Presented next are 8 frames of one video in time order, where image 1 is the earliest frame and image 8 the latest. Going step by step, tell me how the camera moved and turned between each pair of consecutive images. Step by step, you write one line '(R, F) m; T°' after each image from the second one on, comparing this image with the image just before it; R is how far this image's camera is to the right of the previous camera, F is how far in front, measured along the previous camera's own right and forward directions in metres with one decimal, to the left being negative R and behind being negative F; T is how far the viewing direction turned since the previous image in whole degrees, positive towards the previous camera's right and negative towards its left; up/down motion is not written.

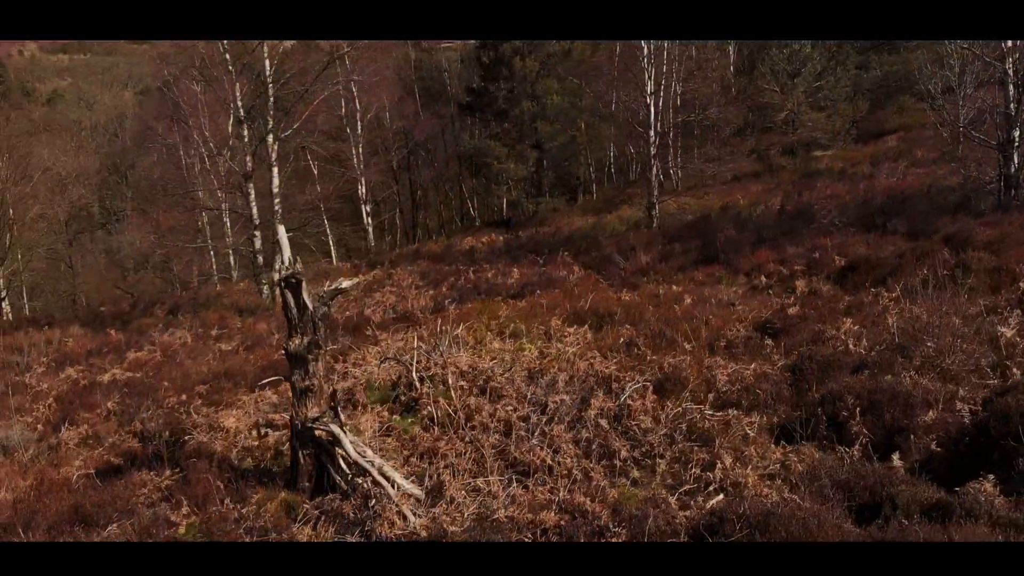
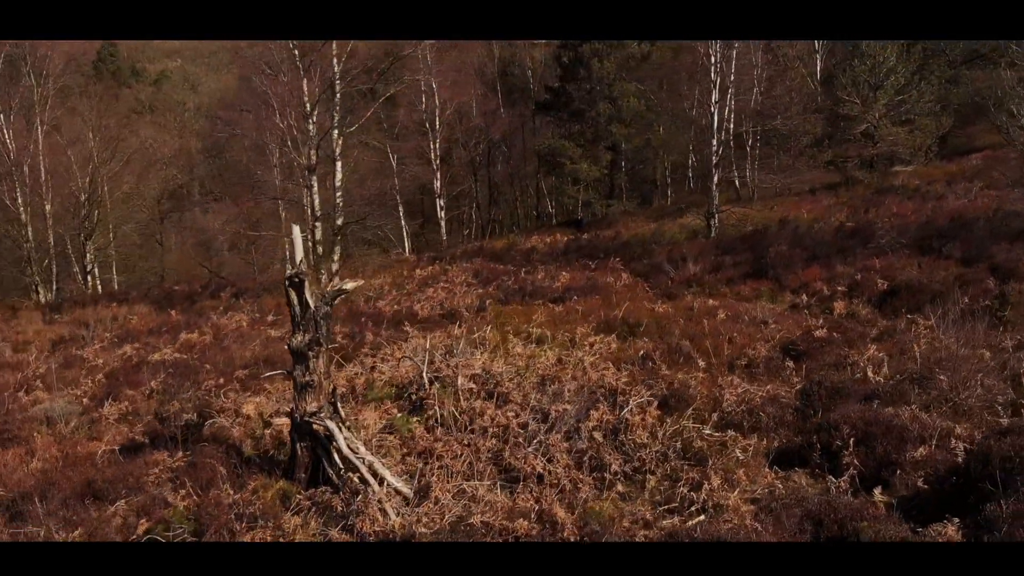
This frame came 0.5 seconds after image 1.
(+0.4, -0.1) m; -5°
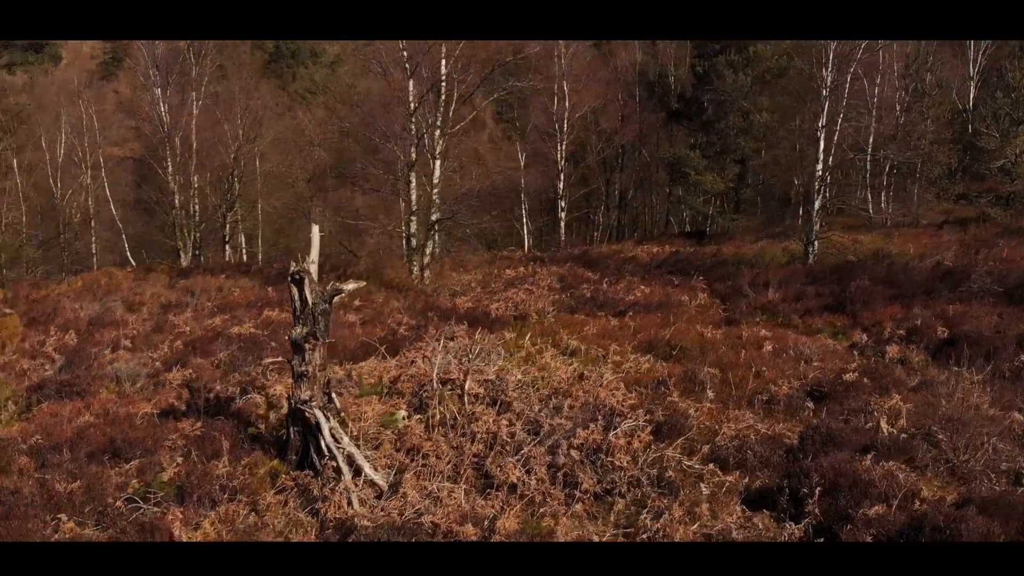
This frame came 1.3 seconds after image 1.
(+0.8, -0.1) m; -9°
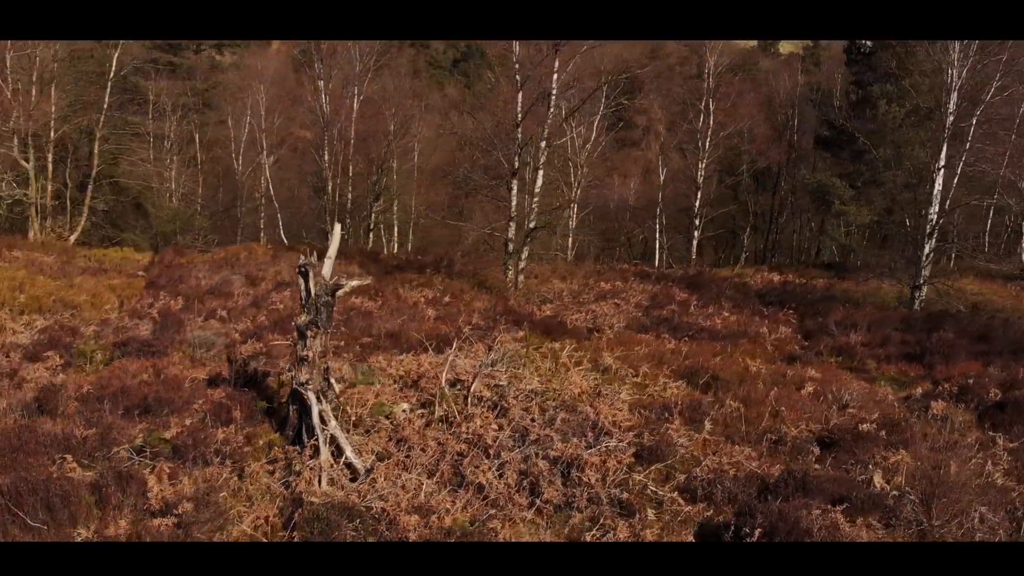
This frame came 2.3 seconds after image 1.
(+1.0, -0.2) m; -10°
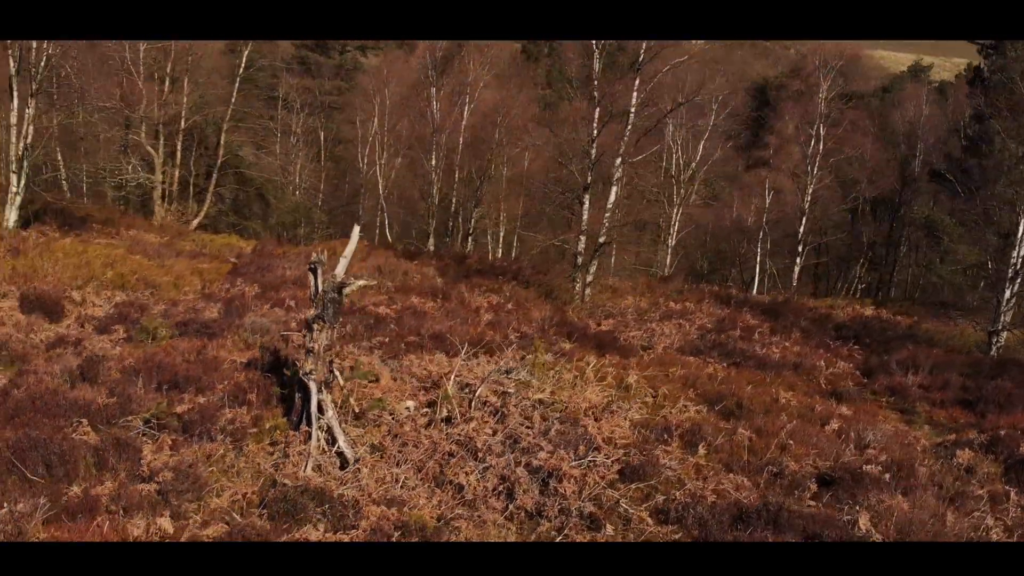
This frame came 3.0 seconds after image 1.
(+0.8, -0.1) m; -8°
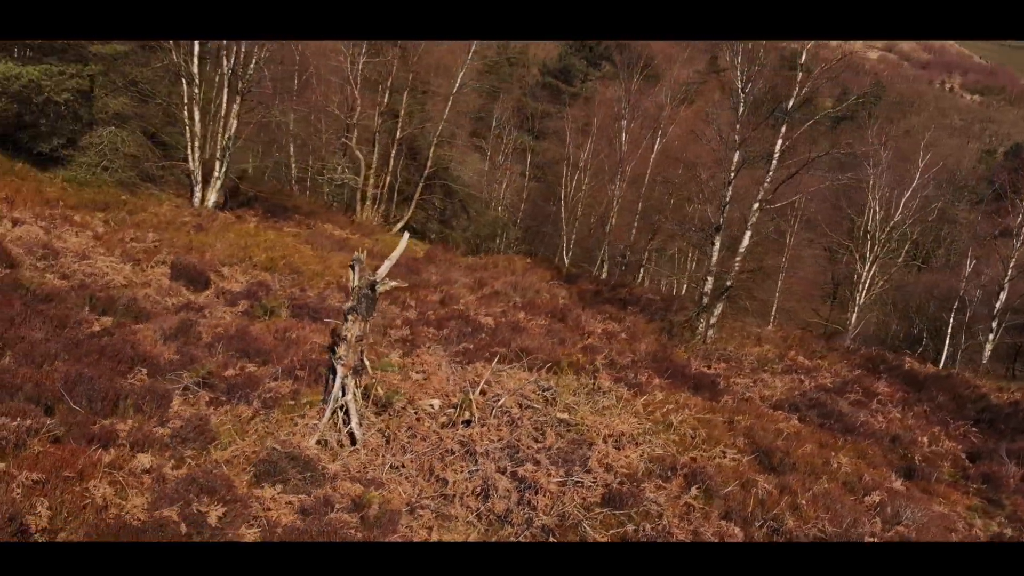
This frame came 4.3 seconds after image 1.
(+1.4, -0.2) m; -14°
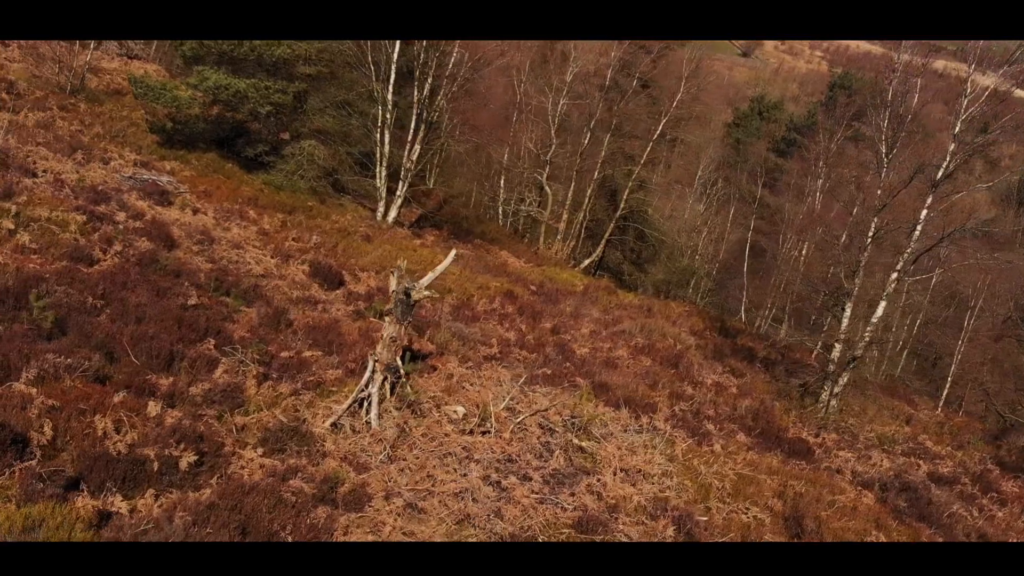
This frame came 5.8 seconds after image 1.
(+1.6, -0.2) m; -15°
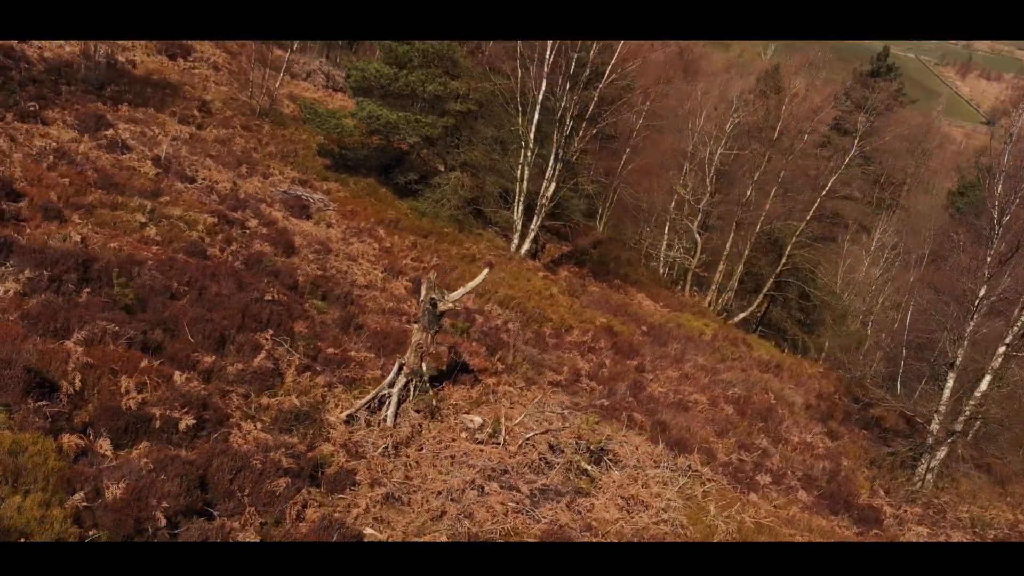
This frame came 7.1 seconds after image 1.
(+1.5, -0.2) m; -13°
